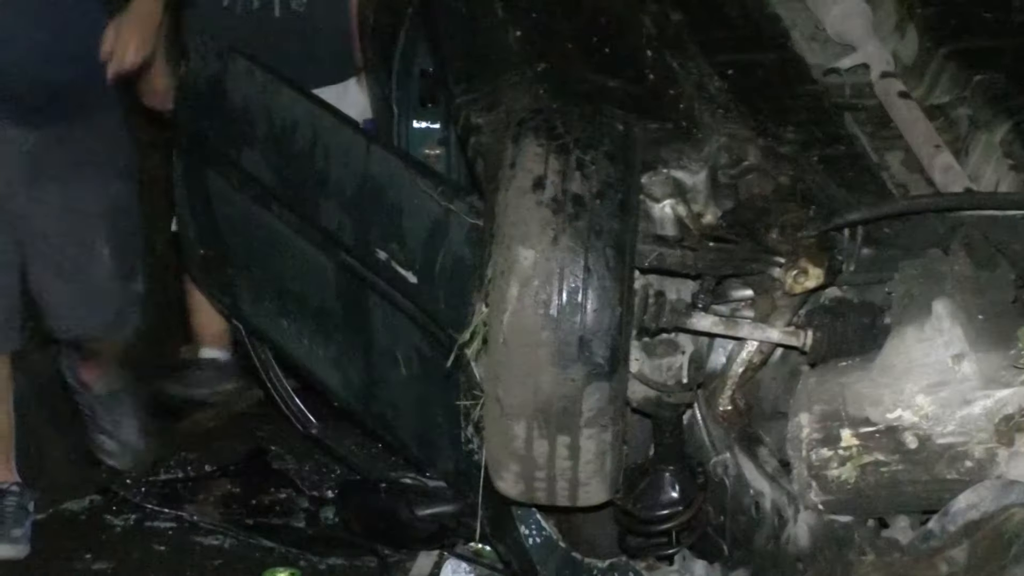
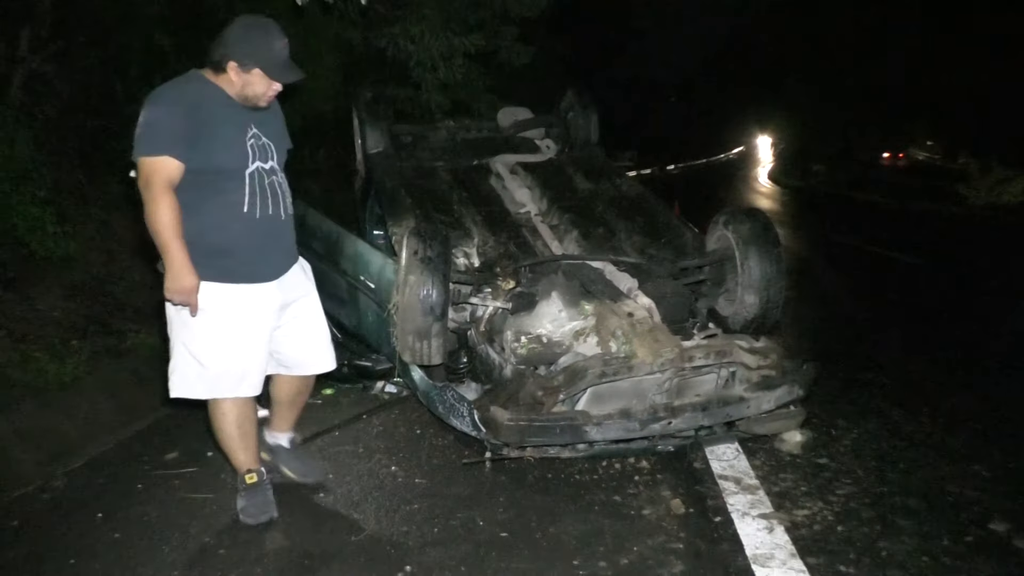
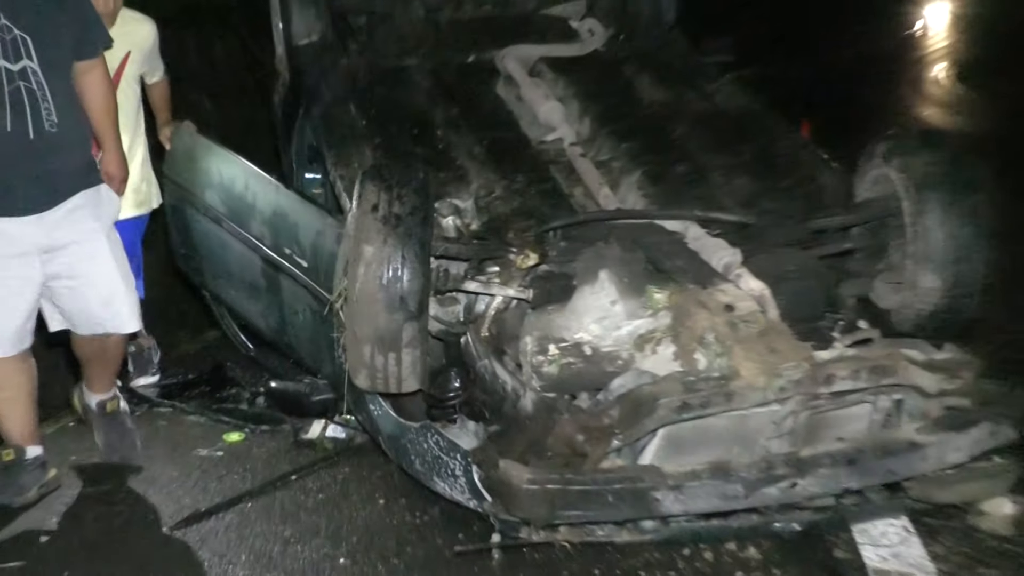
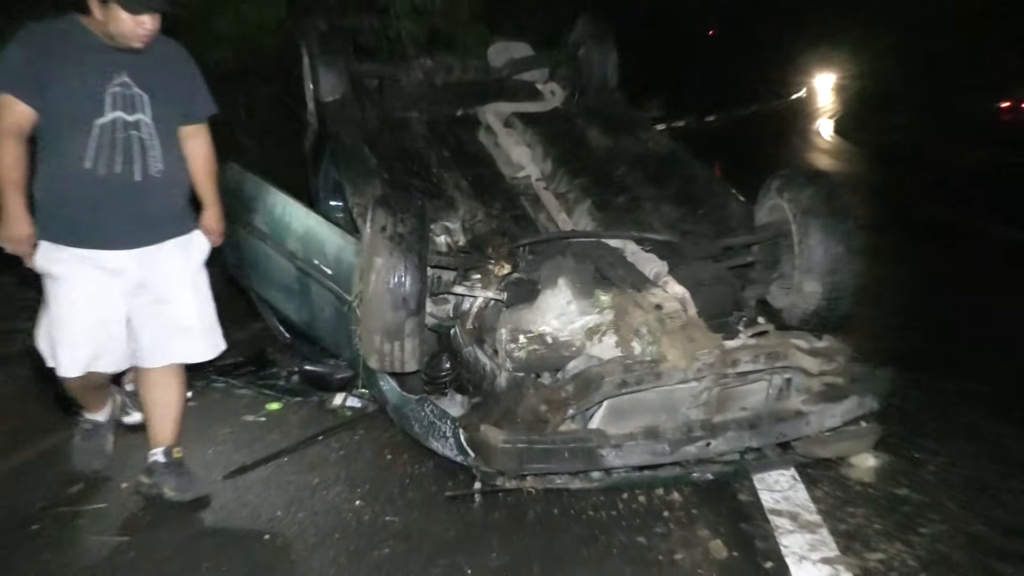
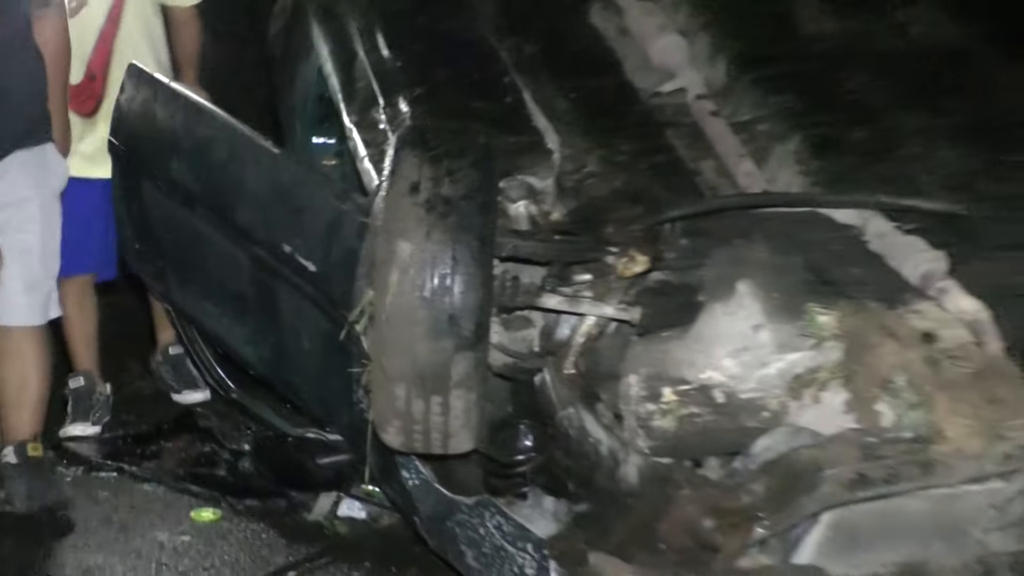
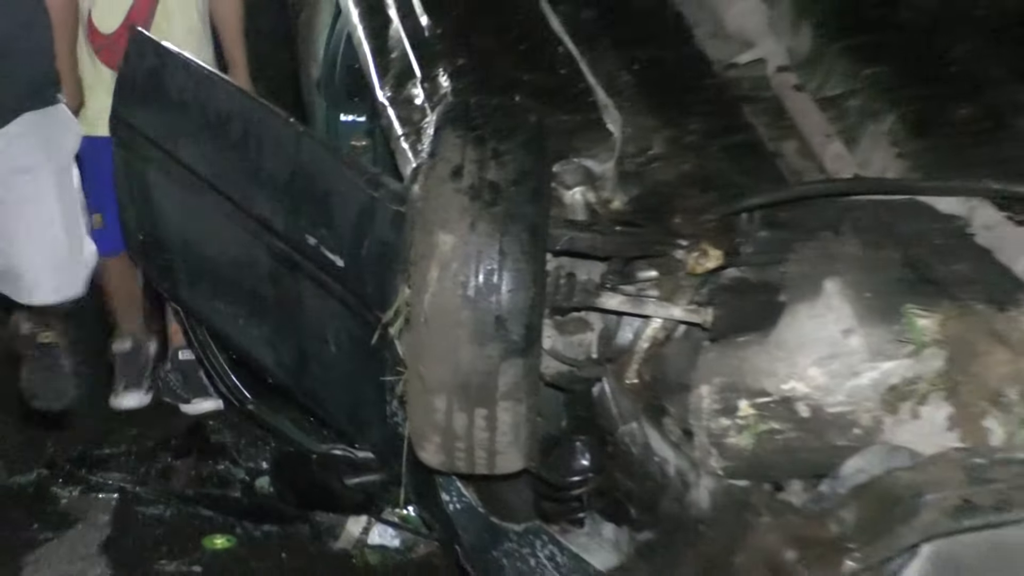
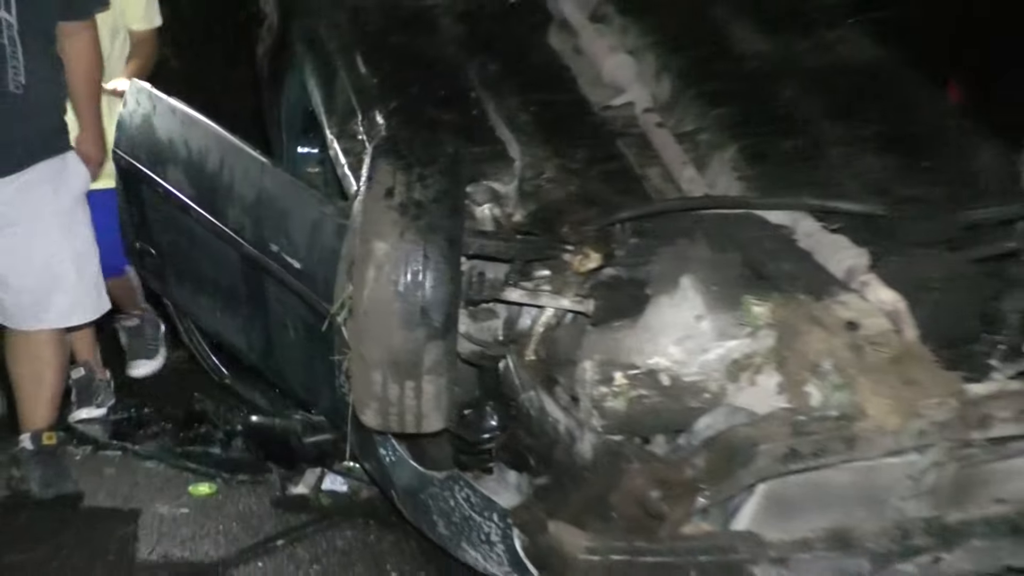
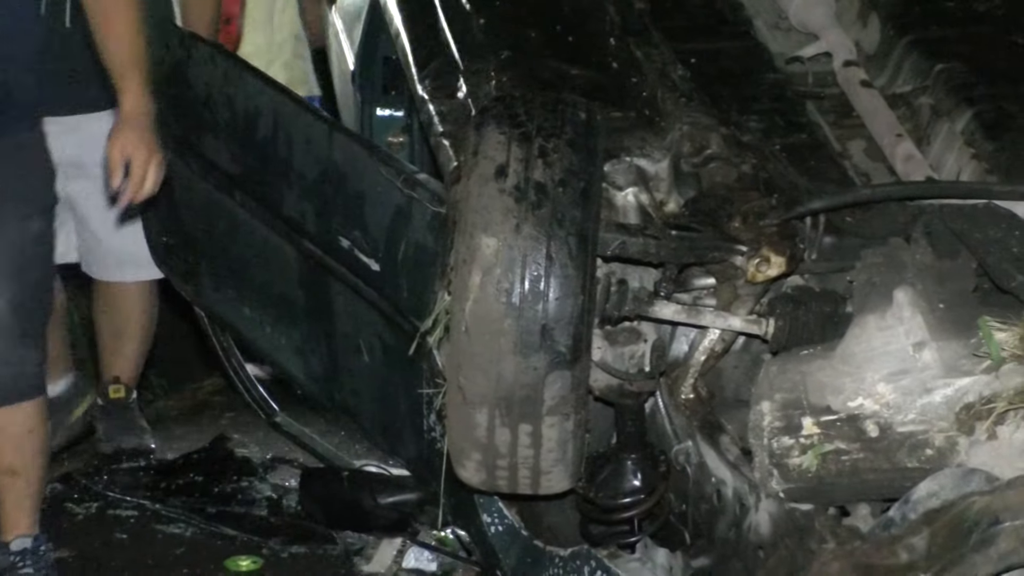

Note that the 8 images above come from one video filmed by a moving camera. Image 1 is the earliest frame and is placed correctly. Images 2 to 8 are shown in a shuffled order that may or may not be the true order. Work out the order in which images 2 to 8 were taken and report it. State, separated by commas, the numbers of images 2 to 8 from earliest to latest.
8, 6, 5, 7, 3, 4, 2
